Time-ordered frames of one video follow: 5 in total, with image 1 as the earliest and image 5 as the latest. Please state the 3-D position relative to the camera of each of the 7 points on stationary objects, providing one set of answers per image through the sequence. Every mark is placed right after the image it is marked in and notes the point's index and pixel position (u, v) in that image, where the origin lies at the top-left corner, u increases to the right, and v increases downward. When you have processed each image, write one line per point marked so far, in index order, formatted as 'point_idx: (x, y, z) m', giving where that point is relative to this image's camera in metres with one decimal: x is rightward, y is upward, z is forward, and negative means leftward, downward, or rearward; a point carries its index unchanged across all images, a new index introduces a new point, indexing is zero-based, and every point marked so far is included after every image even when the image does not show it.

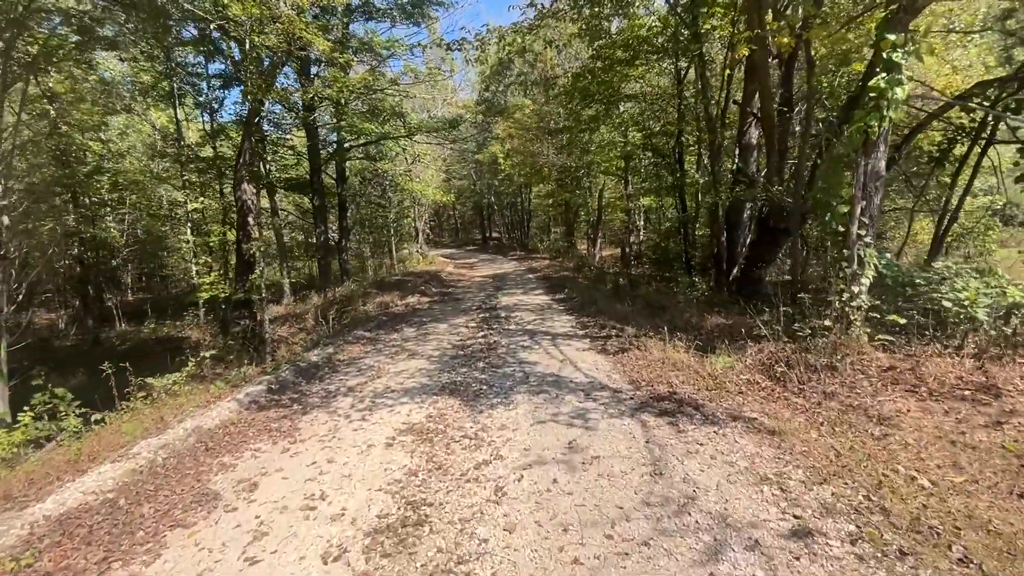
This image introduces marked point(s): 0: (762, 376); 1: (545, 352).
0: (+2.3, -0.8, +4.9) m
1: (+0.4, -0.9, +7.0) m
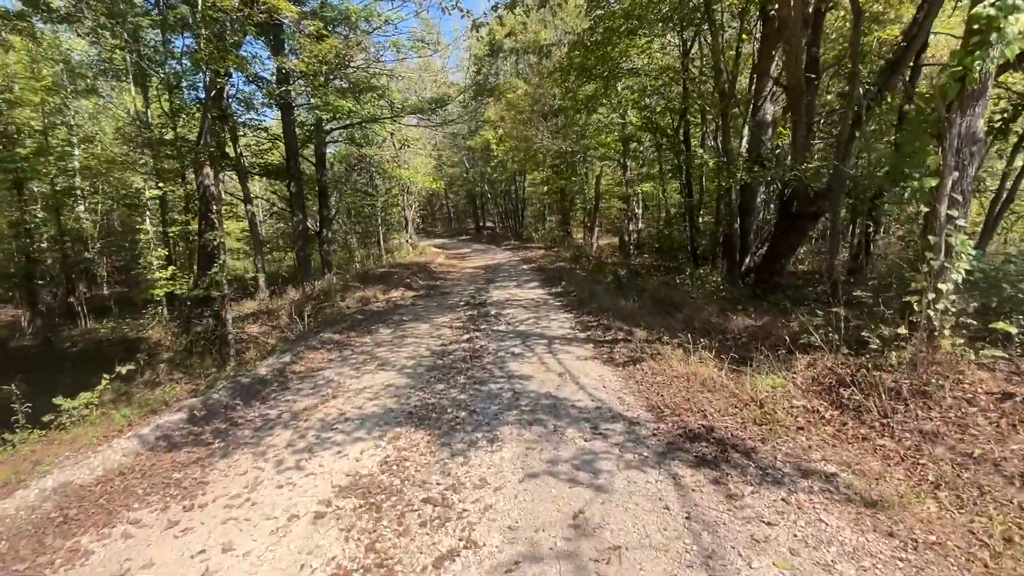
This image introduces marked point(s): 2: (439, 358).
0: (+2.2, -0.8, +3.7) m
1: (+0.3, -0.8, +5.9) m
2: (-0.9, -0.8, +6.4) m
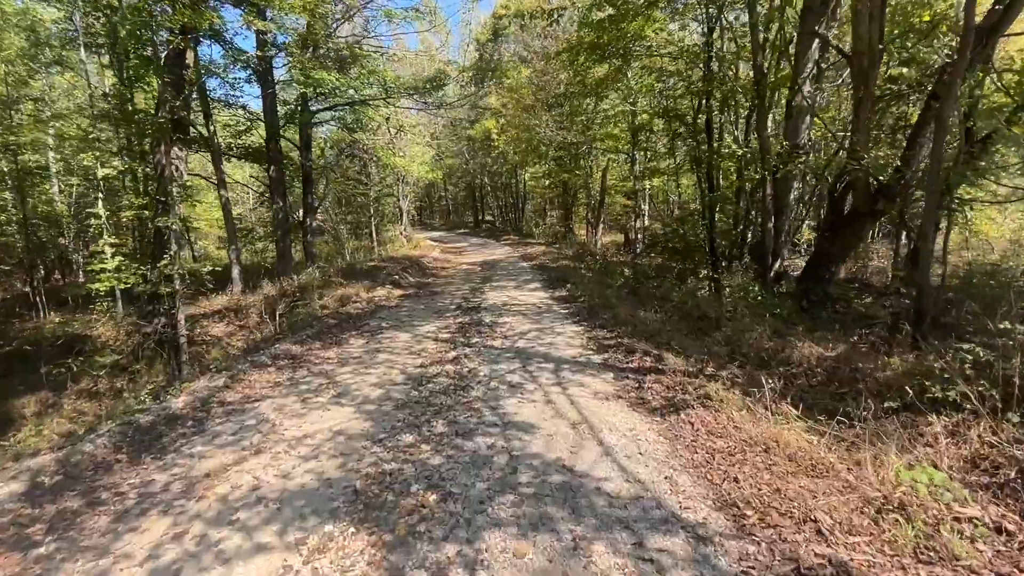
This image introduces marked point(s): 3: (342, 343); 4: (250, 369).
0: (+2.1, -1.0, +2.3) m
1: (+0.3, -0.9, +4.4) m
2: (-0.9, -0.9, +5.0) m
3: (-2.3, -0.7, +7.1) m
4: (-2.8, -0.9, +5.8) m
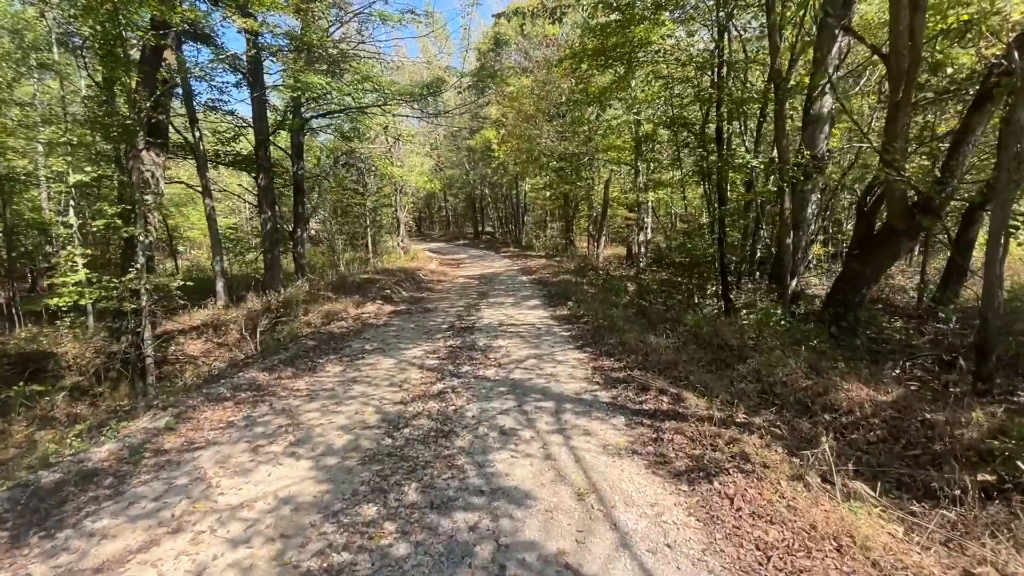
0: (+2.1, -1.2, +1.5) m
1: (+0.2, -1.1, +3.6) m
2: (-1.0, -1.1, +4.2) m
3: (-2.3, -1.0, +6.4) m
4: (-2.9, -1.1, +5.0) m
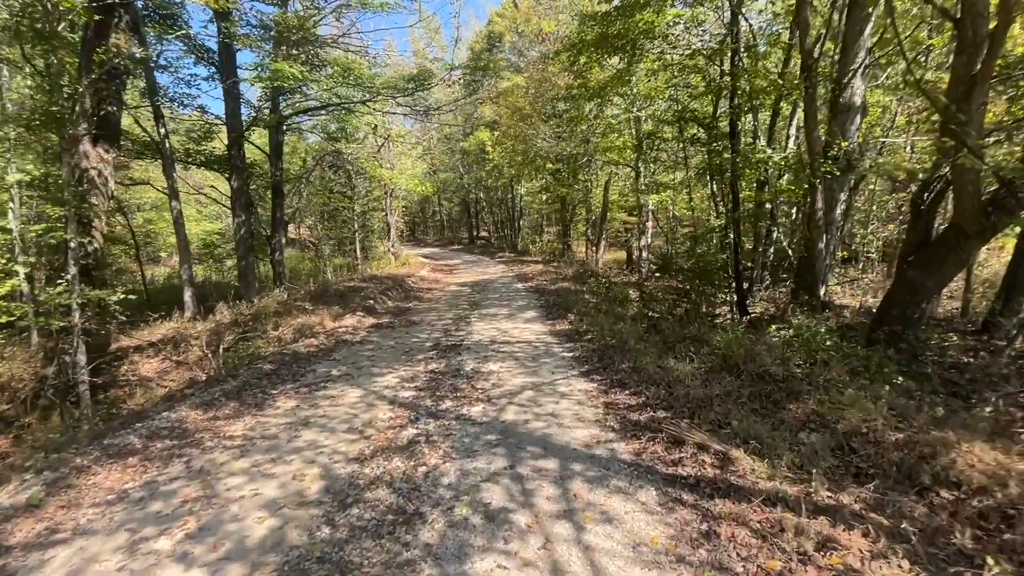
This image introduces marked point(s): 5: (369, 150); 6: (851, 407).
0: (+2.0, -1.3, +0.3) m
1: (+0.2, -1.3, +2.5) m
2: (-1.0, -1.3, +3.0) m
3: (-2.4, -1.1, +5.2) m
4: (-3.0, -1.2, +3.8) m
5: (-5.3, +5.0, +19.5) m
6: (+2.4, -0.8, +3.8) m
